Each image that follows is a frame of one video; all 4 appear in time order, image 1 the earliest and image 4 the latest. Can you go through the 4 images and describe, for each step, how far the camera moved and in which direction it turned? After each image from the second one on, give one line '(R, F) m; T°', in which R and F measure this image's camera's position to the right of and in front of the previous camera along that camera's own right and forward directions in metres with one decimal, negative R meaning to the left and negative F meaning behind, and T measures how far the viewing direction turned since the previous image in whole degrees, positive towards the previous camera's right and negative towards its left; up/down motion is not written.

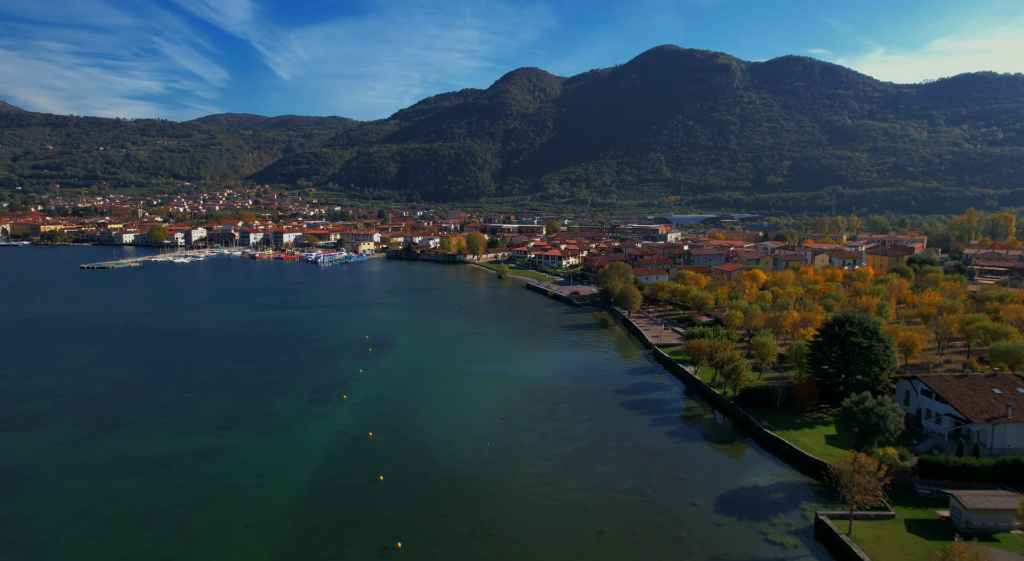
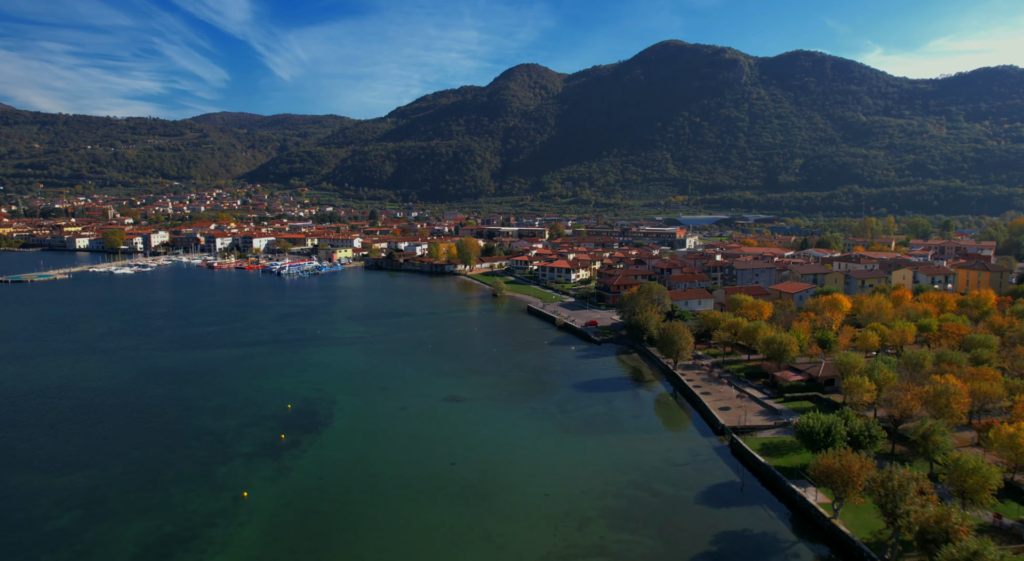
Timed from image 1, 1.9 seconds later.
(+0.2, +10.6) m; 0°
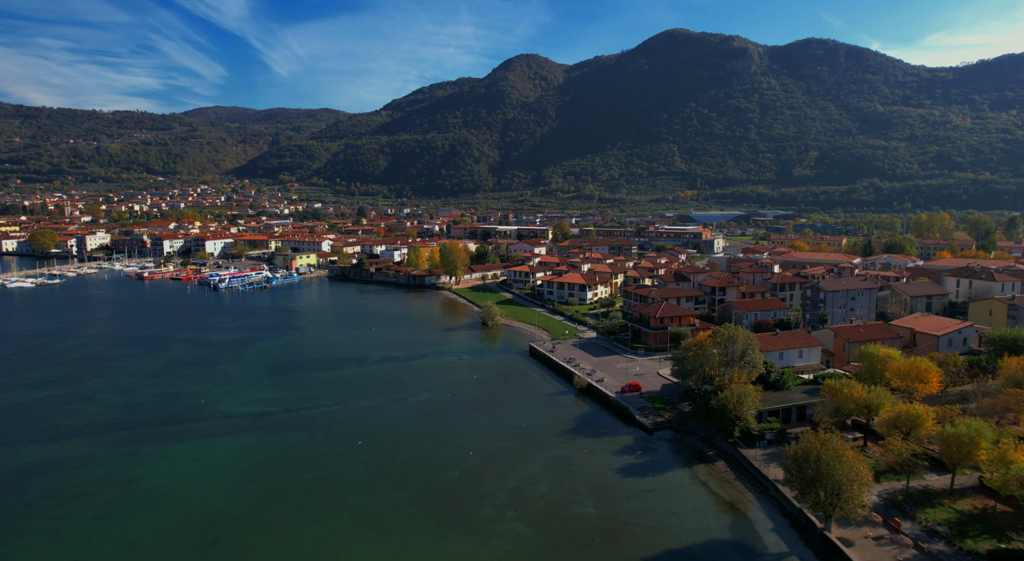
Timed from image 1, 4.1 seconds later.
(+0.2, +12.5) m; 0°
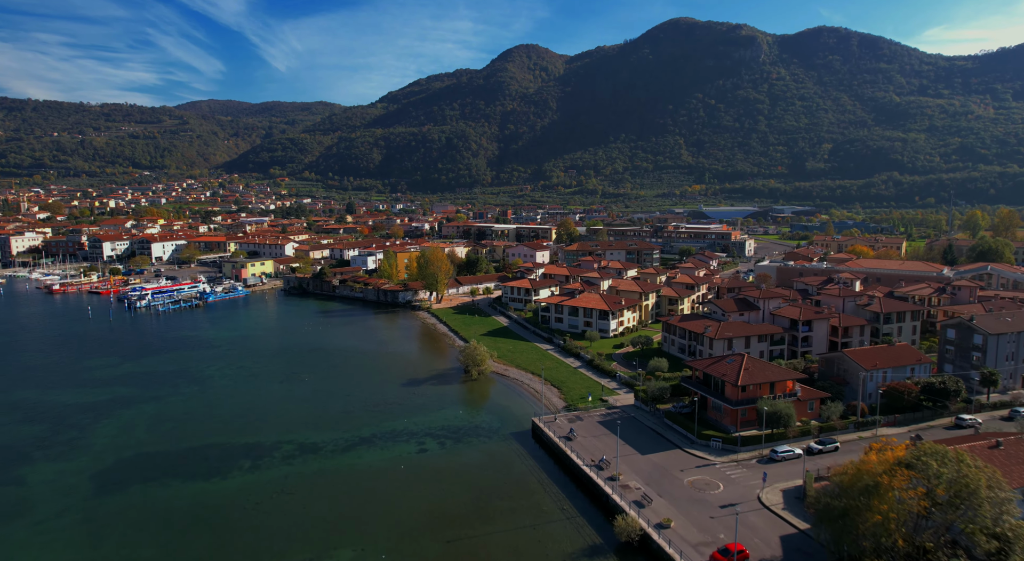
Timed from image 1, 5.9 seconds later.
(+0.2, +10.4) m; 0°
